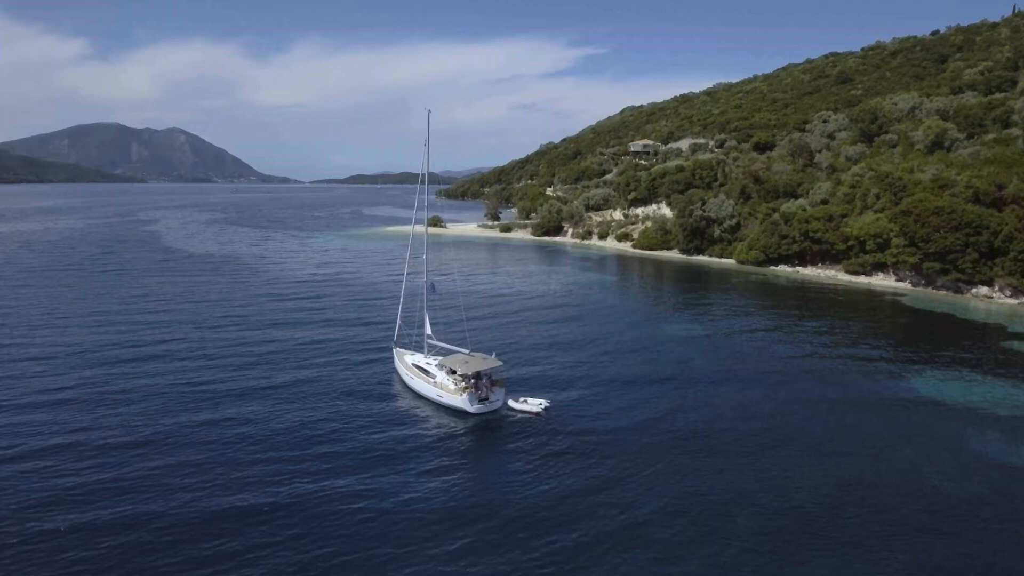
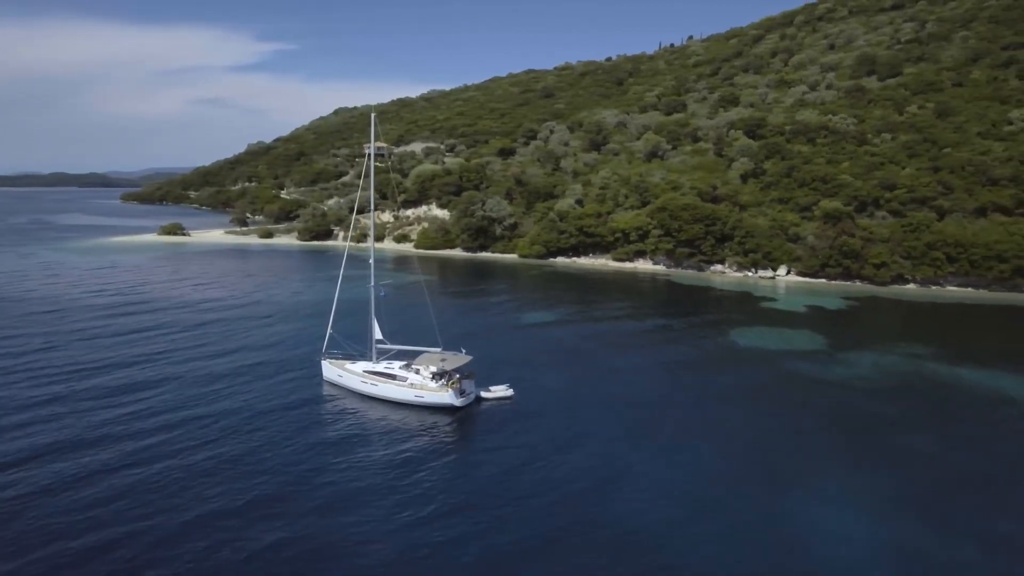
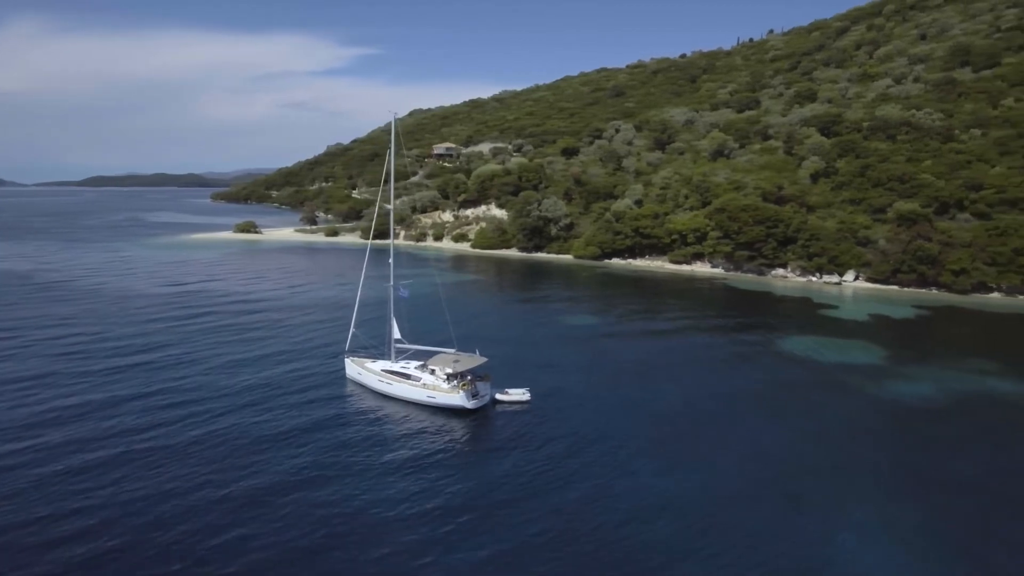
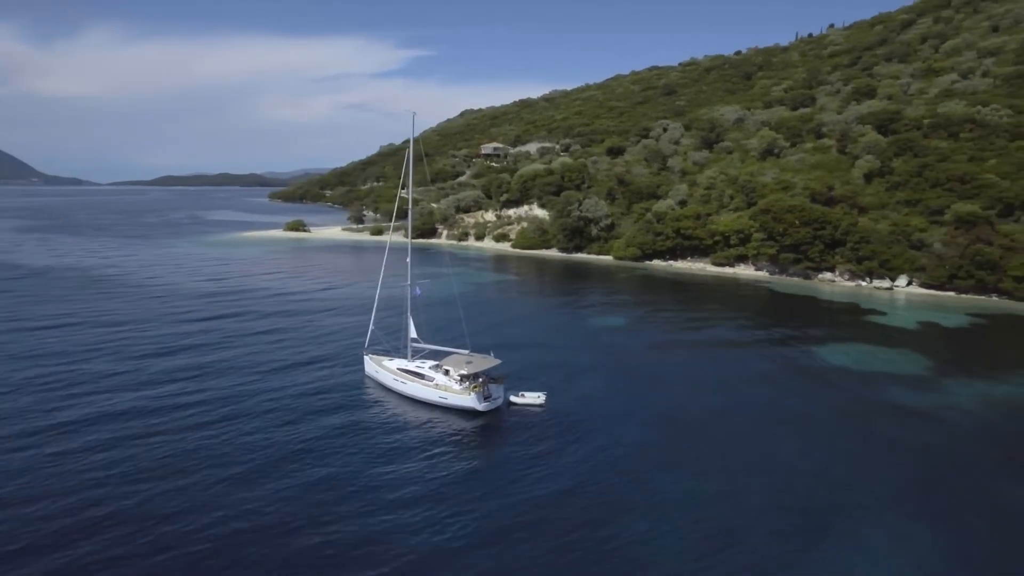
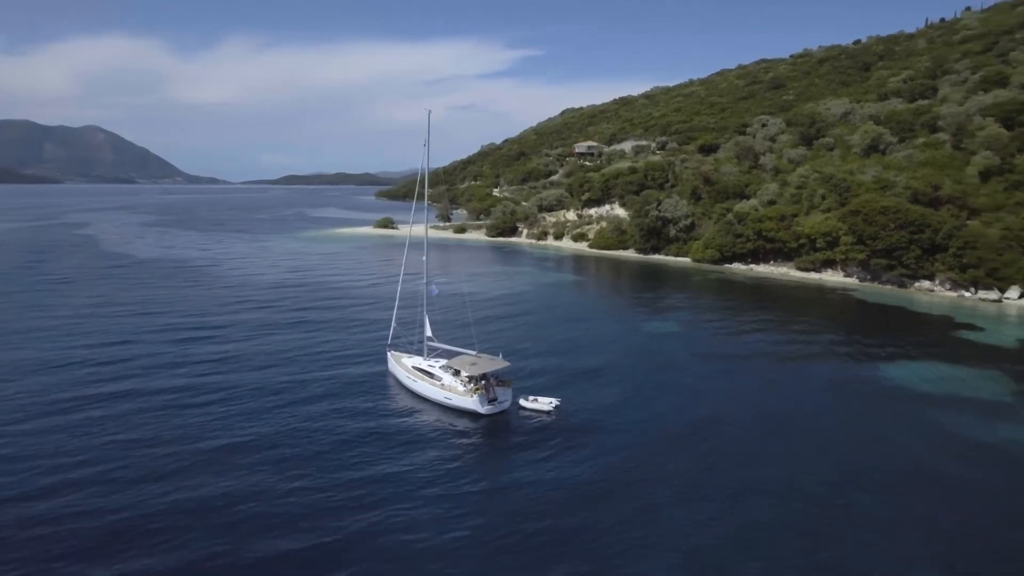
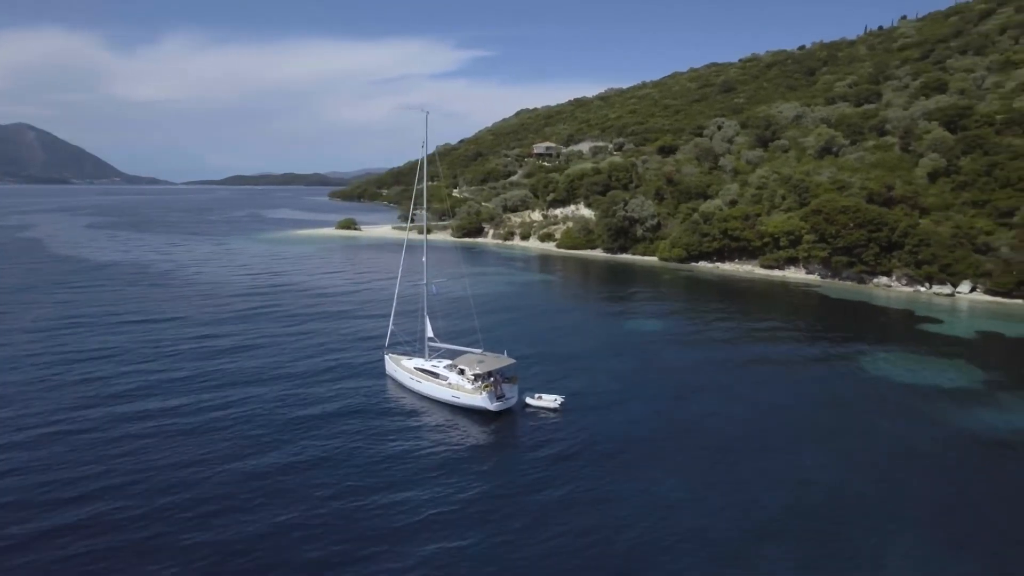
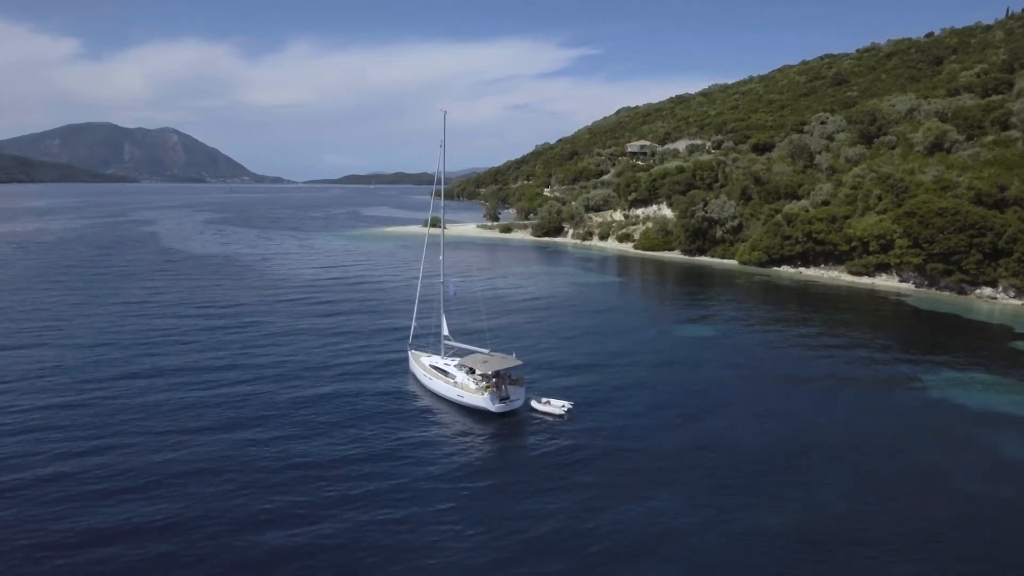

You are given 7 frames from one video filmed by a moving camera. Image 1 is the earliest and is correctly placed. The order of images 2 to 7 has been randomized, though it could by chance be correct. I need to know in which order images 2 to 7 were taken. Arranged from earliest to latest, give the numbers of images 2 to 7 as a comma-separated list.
7, 5, 6, 4, 3, 2
